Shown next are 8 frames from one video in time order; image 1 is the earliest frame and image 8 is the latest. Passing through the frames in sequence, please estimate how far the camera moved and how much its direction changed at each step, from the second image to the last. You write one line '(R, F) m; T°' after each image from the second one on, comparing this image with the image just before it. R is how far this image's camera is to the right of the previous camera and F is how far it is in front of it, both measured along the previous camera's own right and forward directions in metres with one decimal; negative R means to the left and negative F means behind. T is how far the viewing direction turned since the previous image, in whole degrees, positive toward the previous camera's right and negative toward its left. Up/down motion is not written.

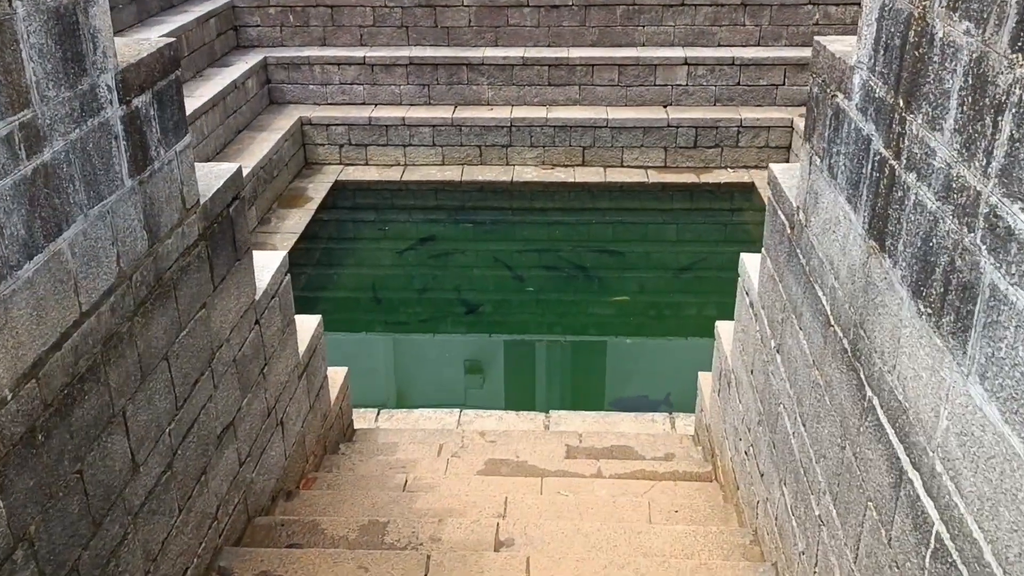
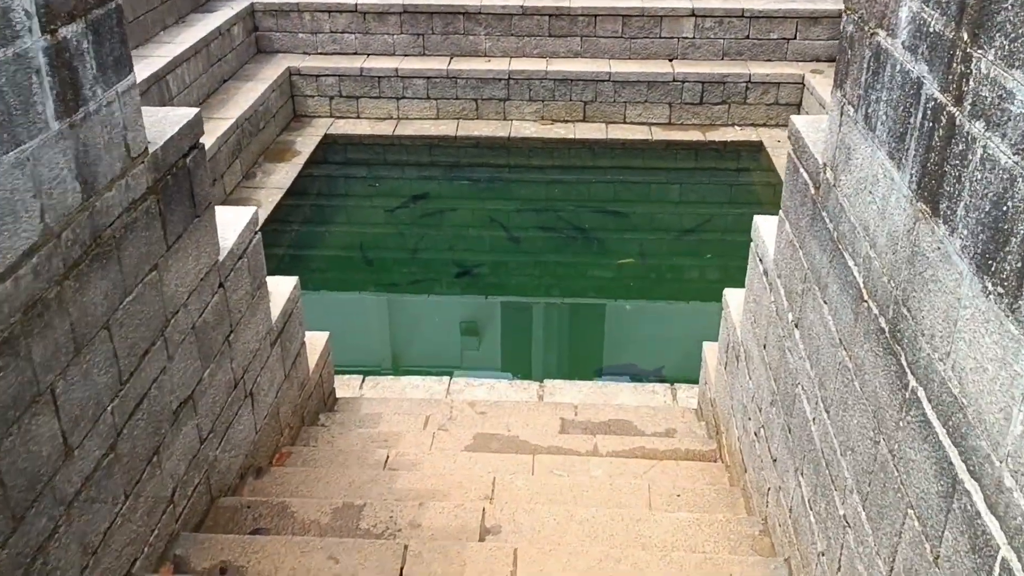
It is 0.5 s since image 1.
(0.0, +0.3) m; 0°
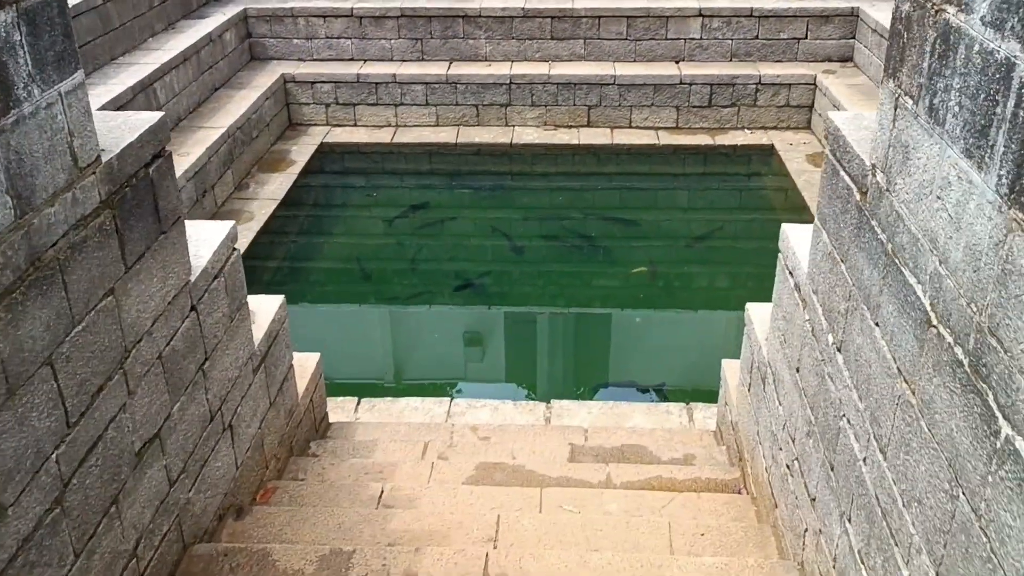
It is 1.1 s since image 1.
(0.0, +0.3) m; 0°
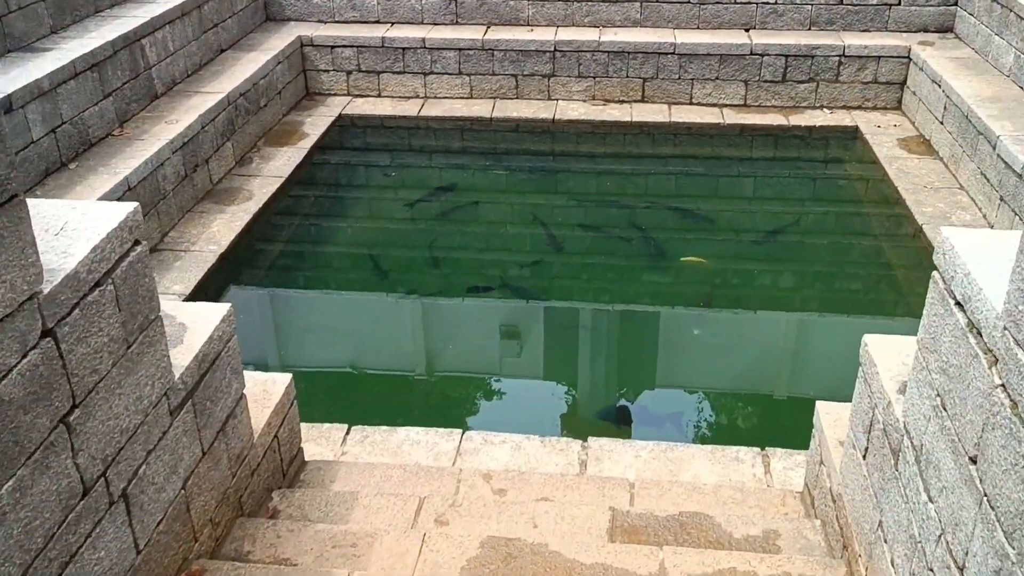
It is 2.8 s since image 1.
(+0.1, +0.9) m; -3°
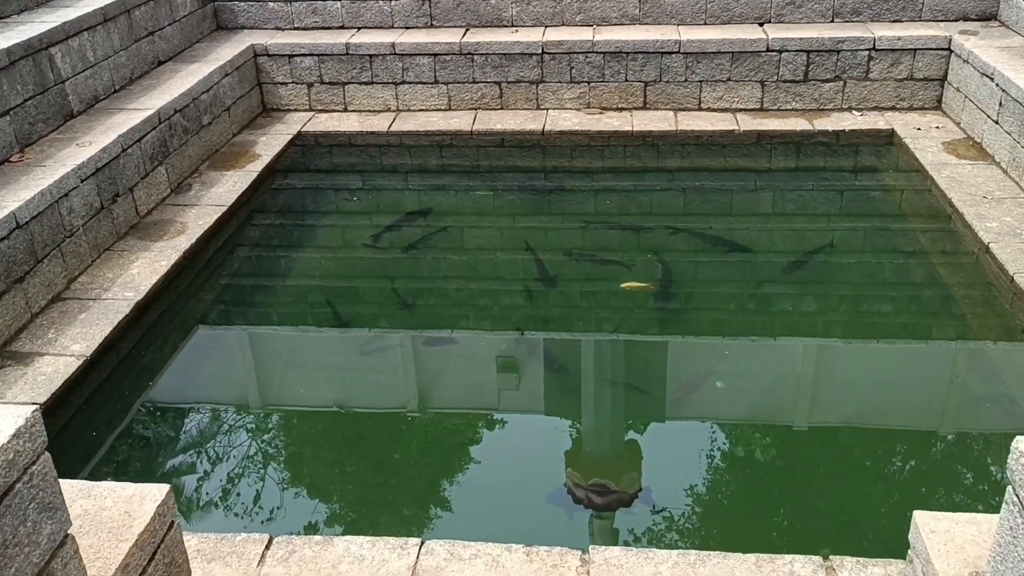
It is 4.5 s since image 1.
(+0.1, +0.9) m; 0°
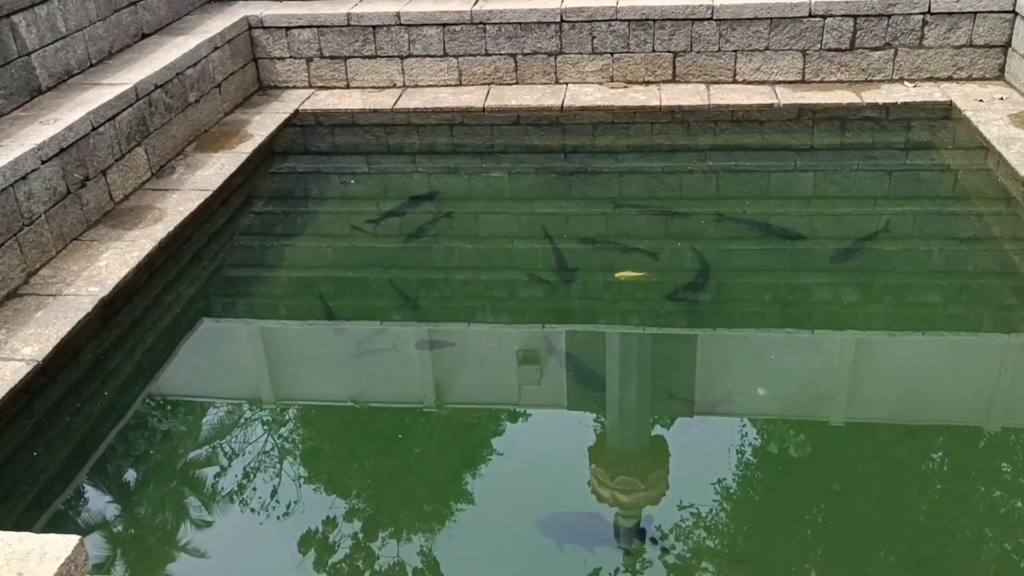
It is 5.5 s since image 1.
(0.0, +0.5) m; -1°
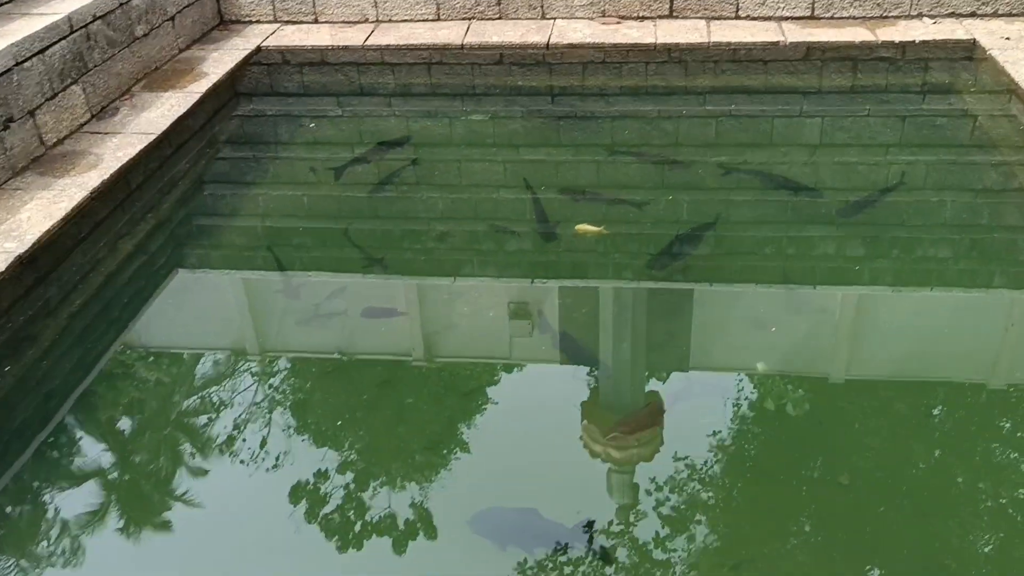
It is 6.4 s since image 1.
(+0.1, +0.4) m; 0°
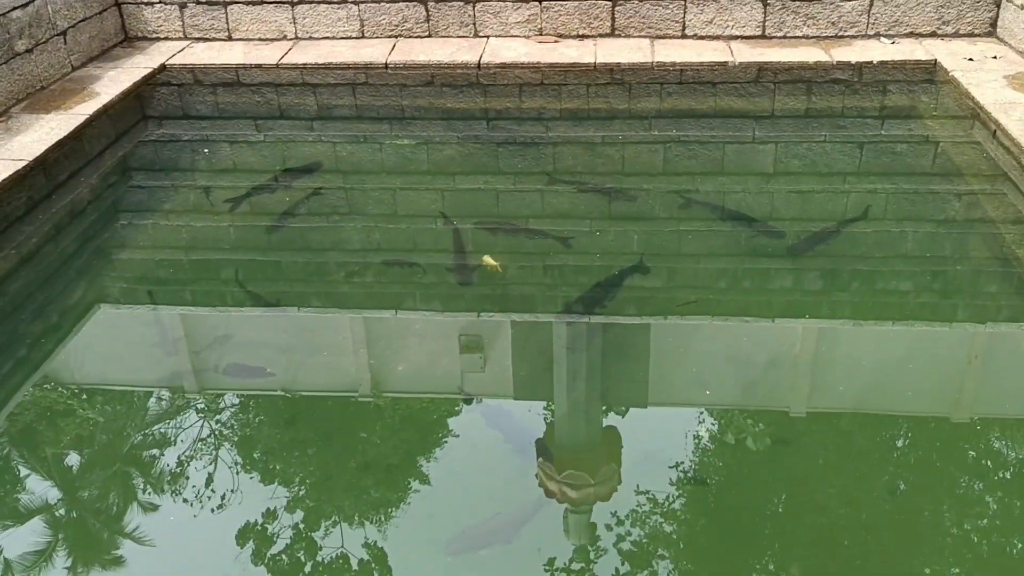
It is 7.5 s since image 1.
(+0.2, +0.4) m; +2°
